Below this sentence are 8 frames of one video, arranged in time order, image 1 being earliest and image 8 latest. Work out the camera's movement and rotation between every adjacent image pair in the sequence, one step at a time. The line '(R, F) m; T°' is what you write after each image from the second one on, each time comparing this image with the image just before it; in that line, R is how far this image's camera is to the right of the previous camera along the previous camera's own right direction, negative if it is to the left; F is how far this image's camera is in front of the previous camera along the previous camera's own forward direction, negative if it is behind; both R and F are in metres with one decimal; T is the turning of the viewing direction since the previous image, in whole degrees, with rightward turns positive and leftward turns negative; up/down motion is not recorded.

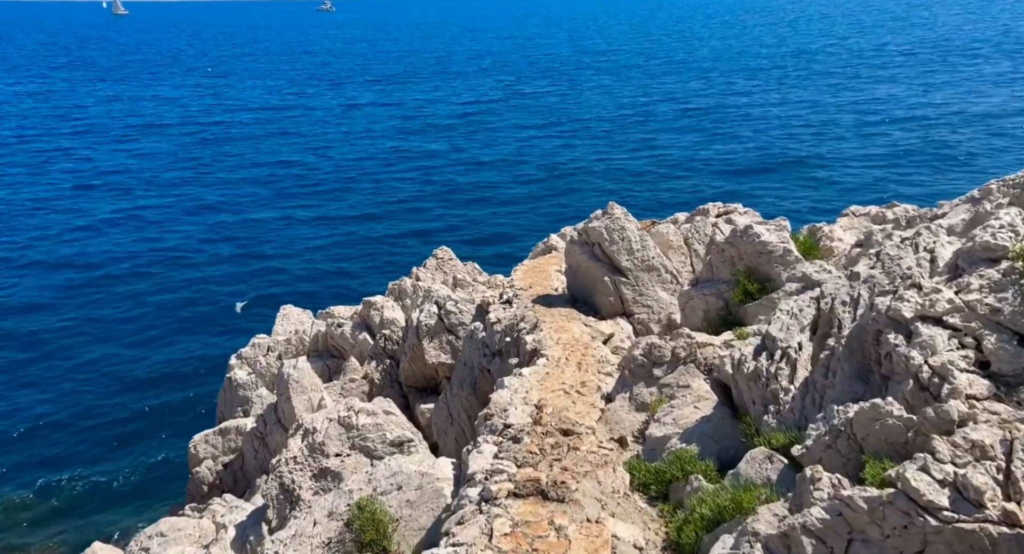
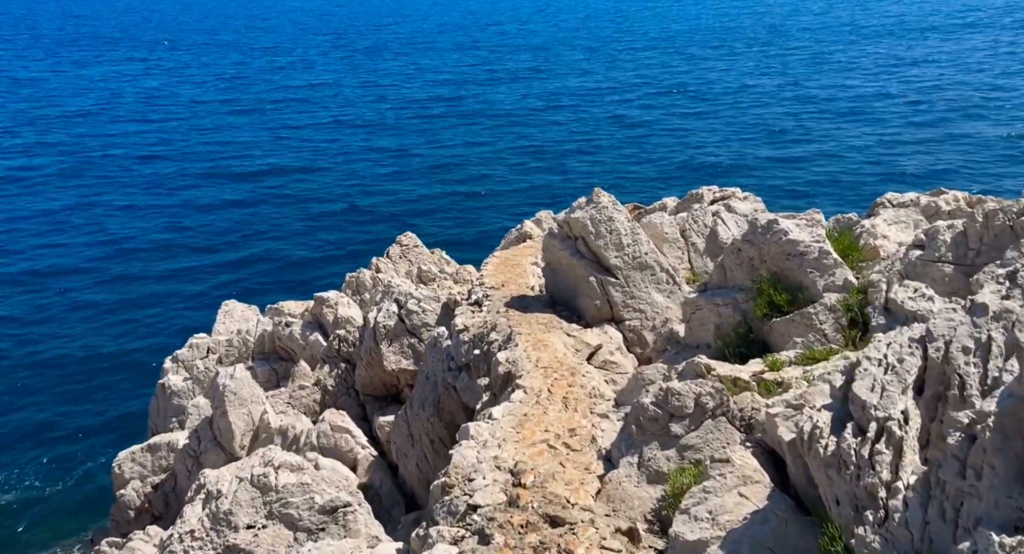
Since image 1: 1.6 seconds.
(0.0, +2.6) m; +2°
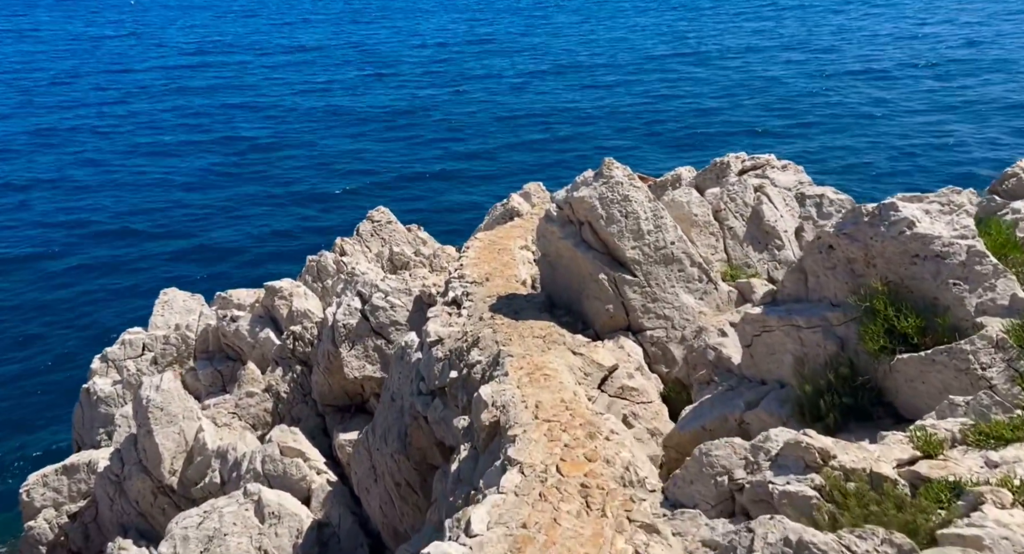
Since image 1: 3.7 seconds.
(0.0, +3.4) m; +1°
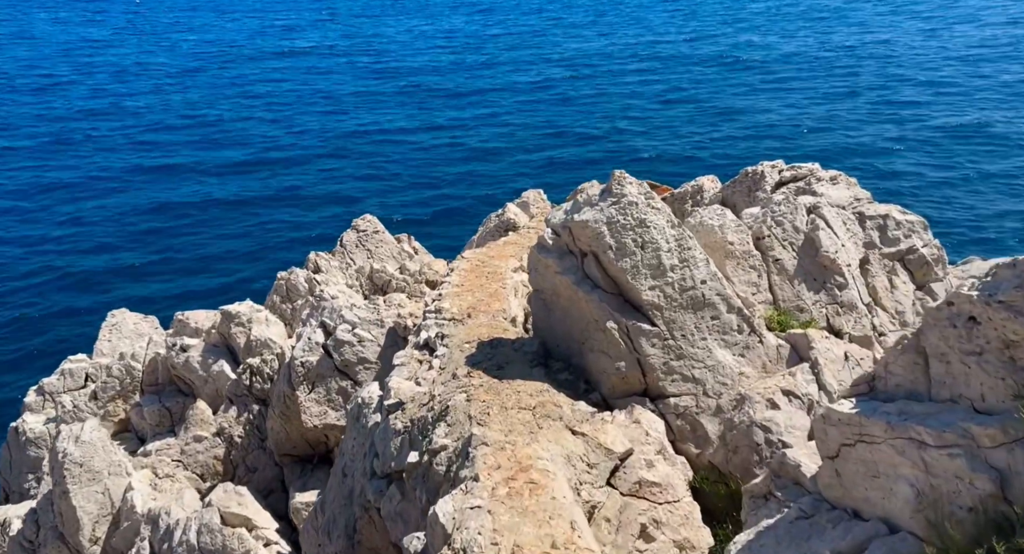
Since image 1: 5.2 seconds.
(+0.2, +2.7) m; 0°
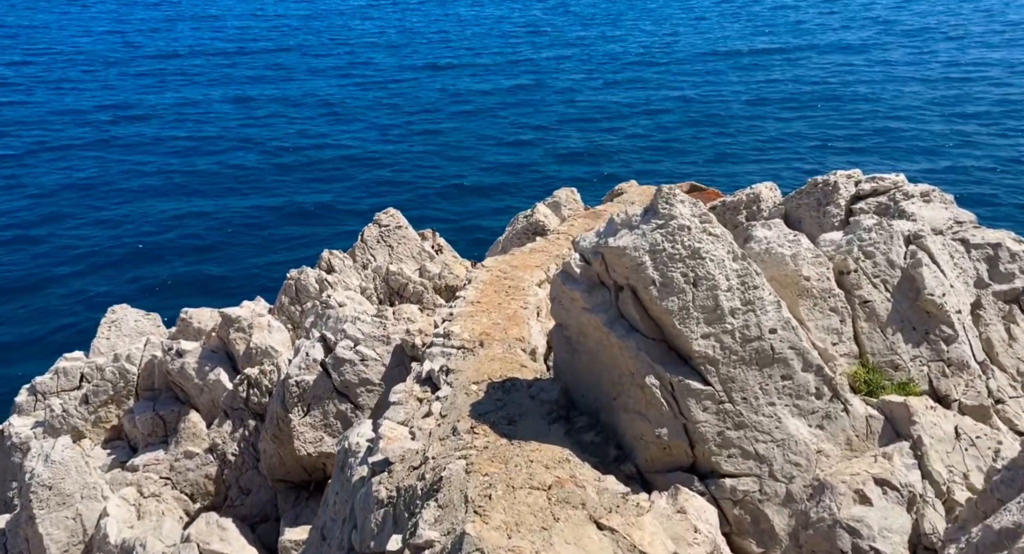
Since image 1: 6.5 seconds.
(+0.1, +1.9) m; -2°
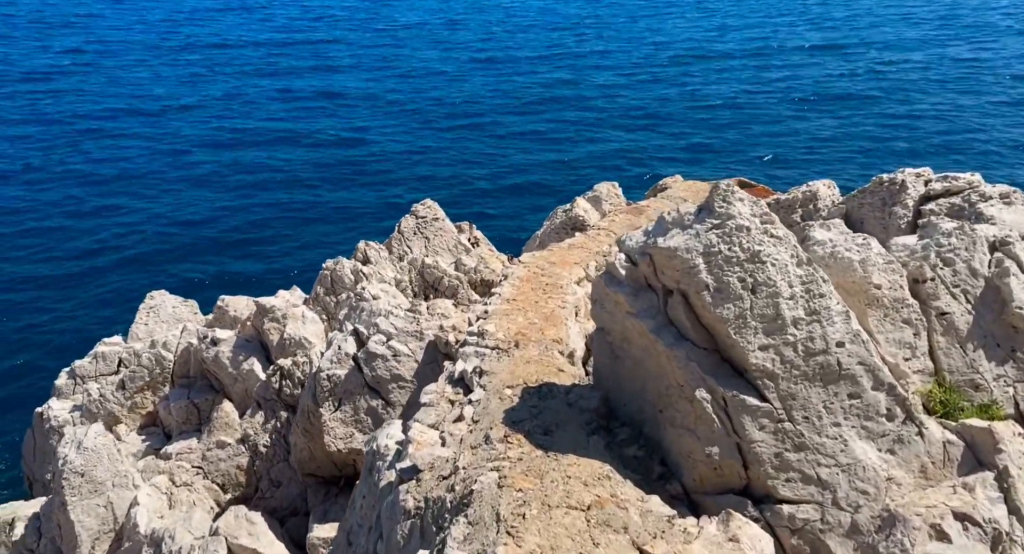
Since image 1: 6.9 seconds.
(0.0, +0.6) m; -2°
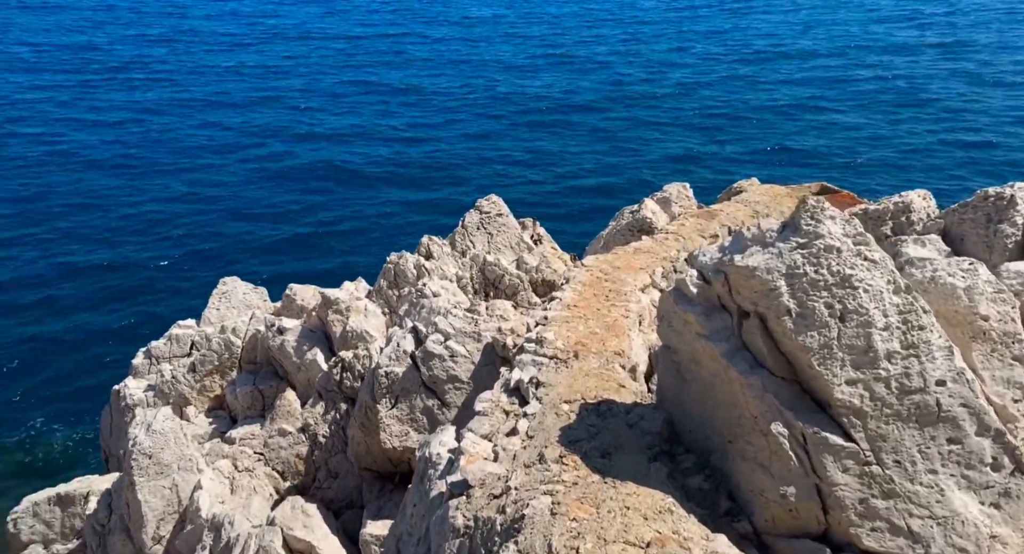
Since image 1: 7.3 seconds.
(0.0, +0.6) m; -4°
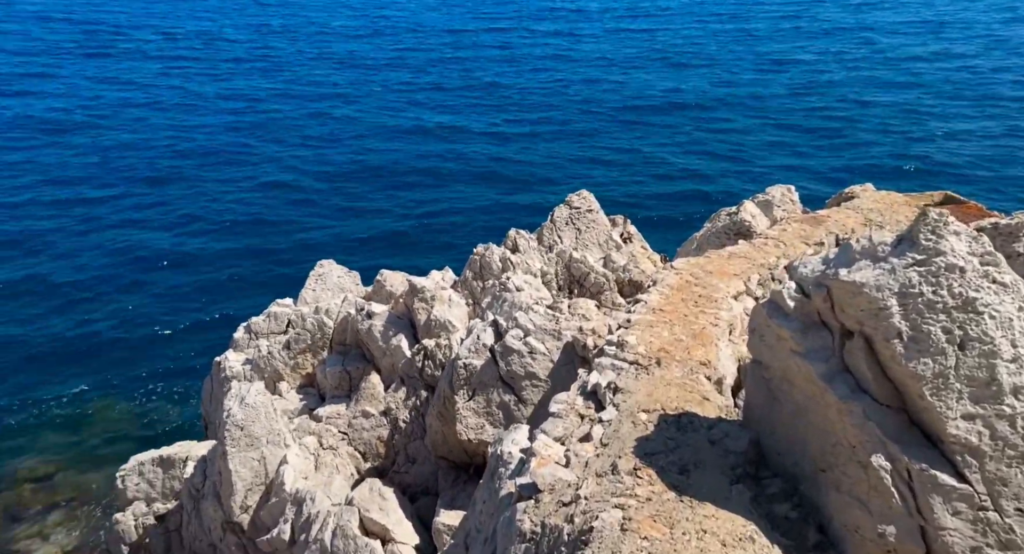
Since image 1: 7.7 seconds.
(0.0, +0.4) m; -5°
